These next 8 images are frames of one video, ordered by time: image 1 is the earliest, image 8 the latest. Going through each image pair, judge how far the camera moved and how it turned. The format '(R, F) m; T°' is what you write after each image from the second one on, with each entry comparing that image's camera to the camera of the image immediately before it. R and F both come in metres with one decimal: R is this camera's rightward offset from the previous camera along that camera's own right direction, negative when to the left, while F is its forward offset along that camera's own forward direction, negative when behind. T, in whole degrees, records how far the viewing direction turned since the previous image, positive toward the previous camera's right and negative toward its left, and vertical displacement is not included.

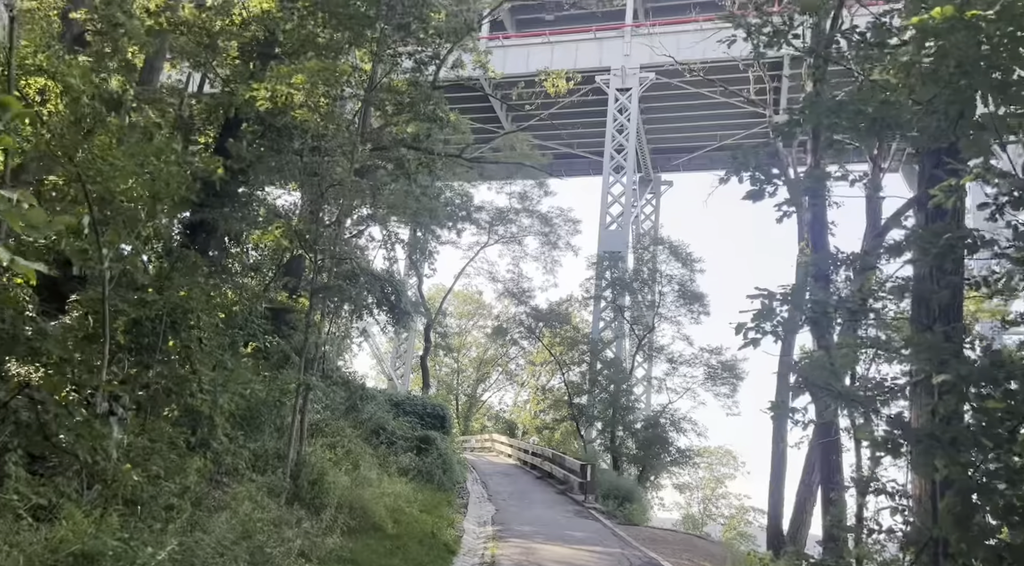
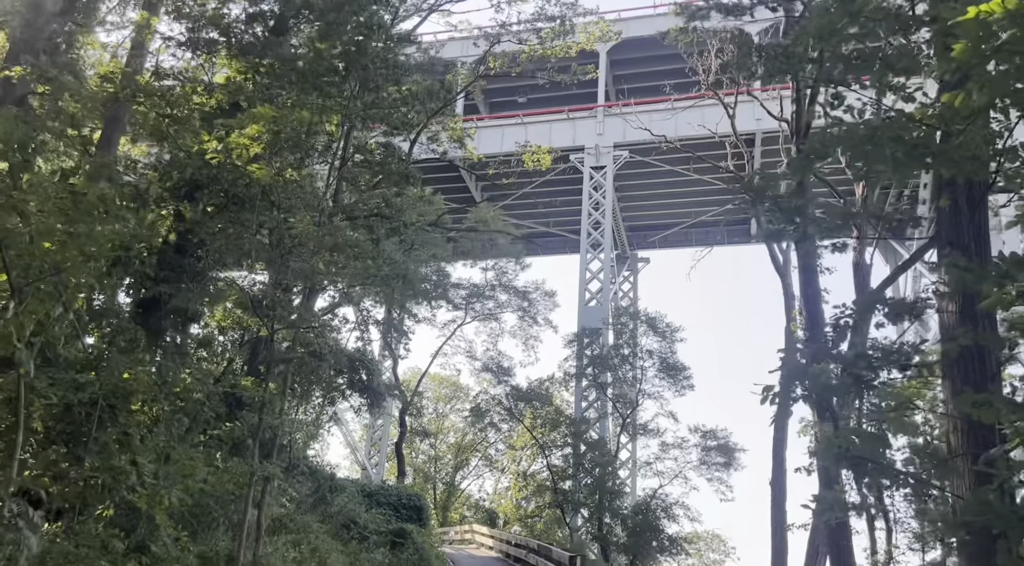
(0.0, +0.7) m; +2°
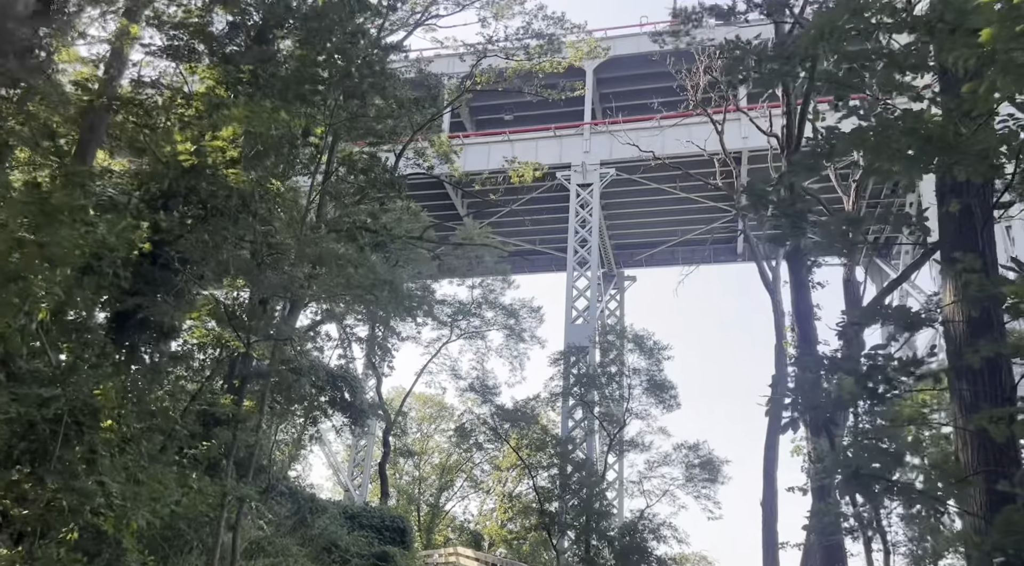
(0.0, +0.3) m; +1°
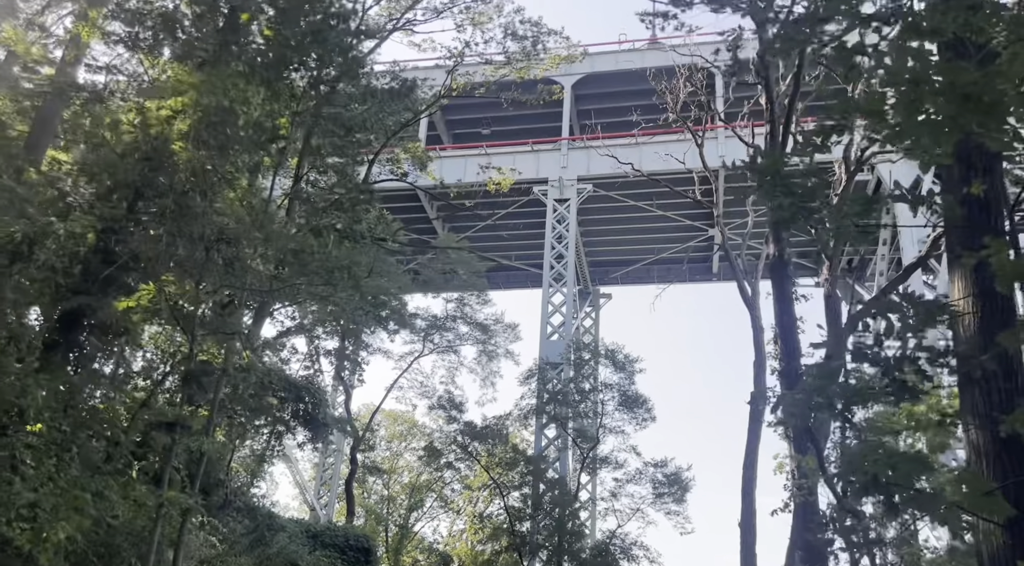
(0.0, +0.5) m; +2°
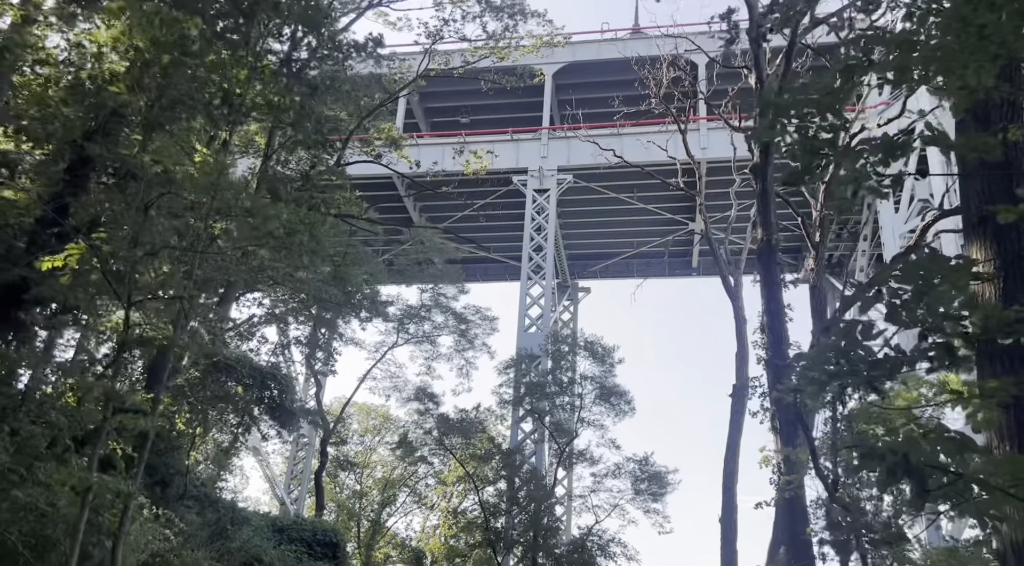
(0.0, +0.5) m; +1°
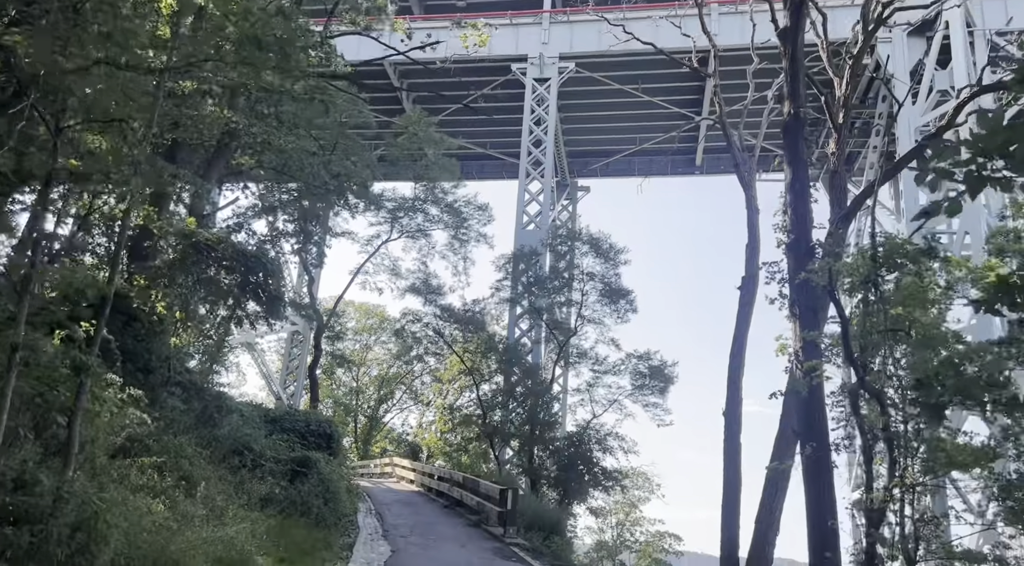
(-0.1, +0.7) m; 0°
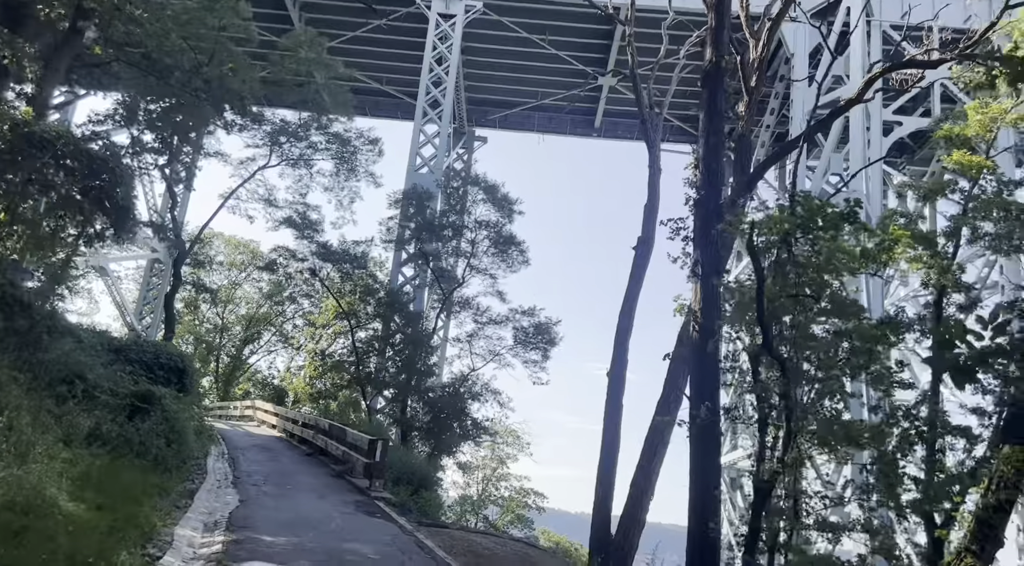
(0.0, +0.9) m; +7°
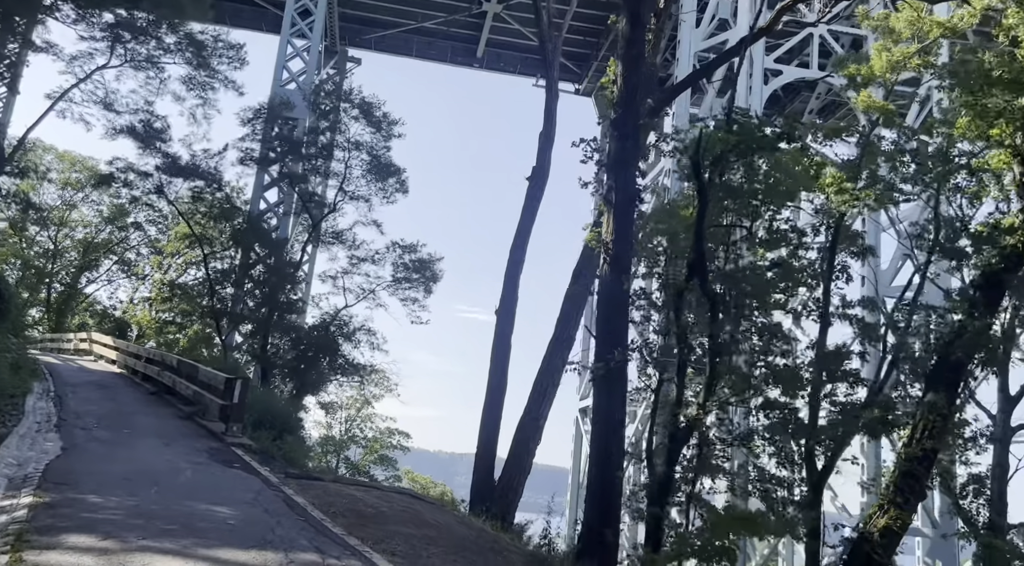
(-0.2, +1.2) m; +9°
